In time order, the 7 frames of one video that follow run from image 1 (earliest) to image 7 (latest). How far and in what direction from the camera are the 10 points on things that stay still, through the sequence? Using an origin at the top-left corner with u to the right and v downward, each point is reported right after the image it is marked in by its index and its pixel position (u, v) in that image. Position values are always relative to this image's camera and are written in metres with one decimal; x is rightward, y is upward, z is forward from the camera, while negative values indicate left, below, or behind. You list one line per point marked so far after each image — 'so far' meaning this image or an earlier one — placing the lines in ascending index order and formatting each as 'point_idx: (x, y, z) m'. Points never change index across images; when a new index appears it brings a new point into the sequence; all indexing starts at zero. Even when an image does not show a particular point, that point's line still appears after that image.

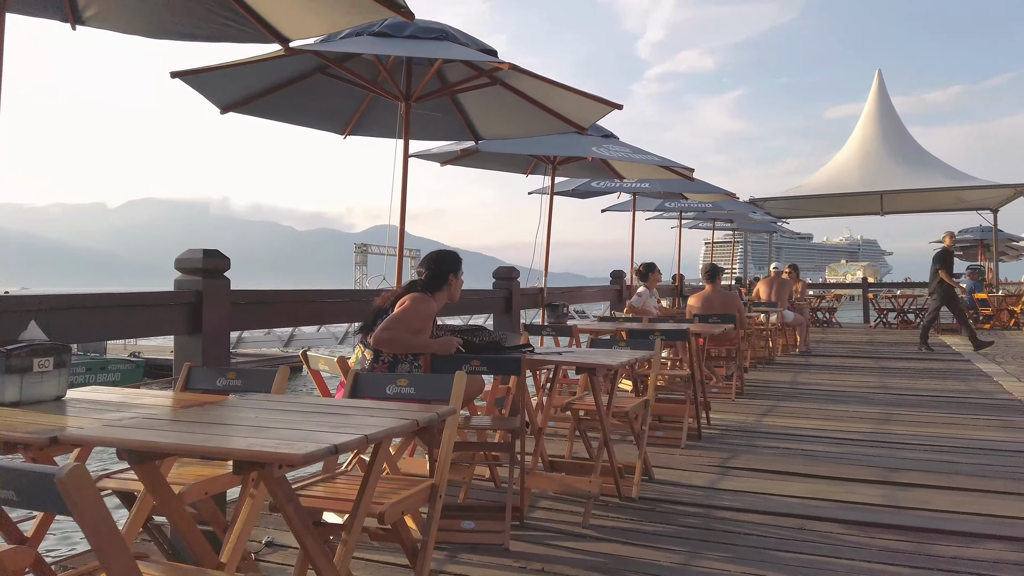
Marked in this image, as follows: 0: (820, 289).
0: (+7.5, 0.0, +18.8) m
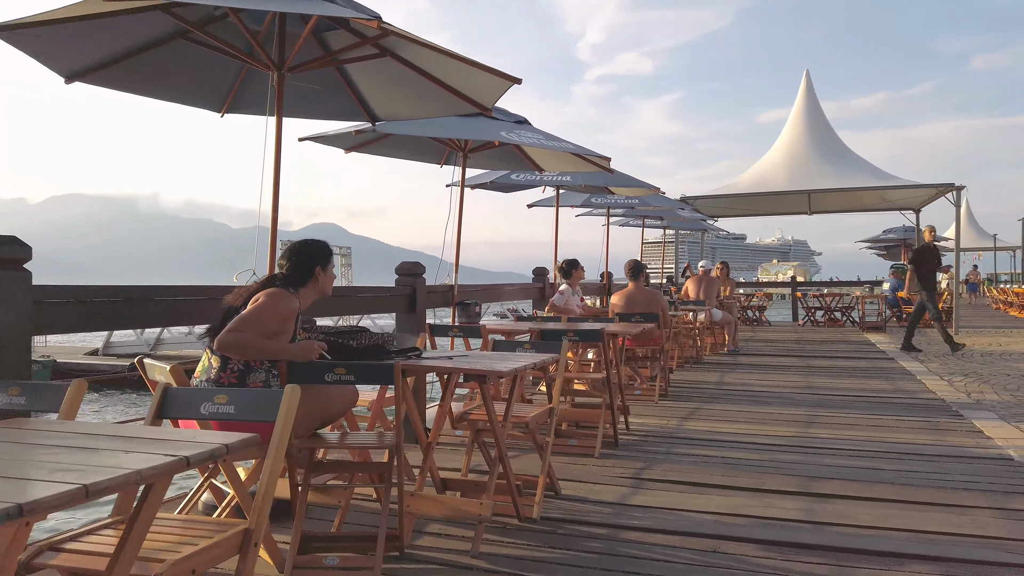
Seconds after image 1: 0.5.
0: (+5.8, 0.0, +18.9) m
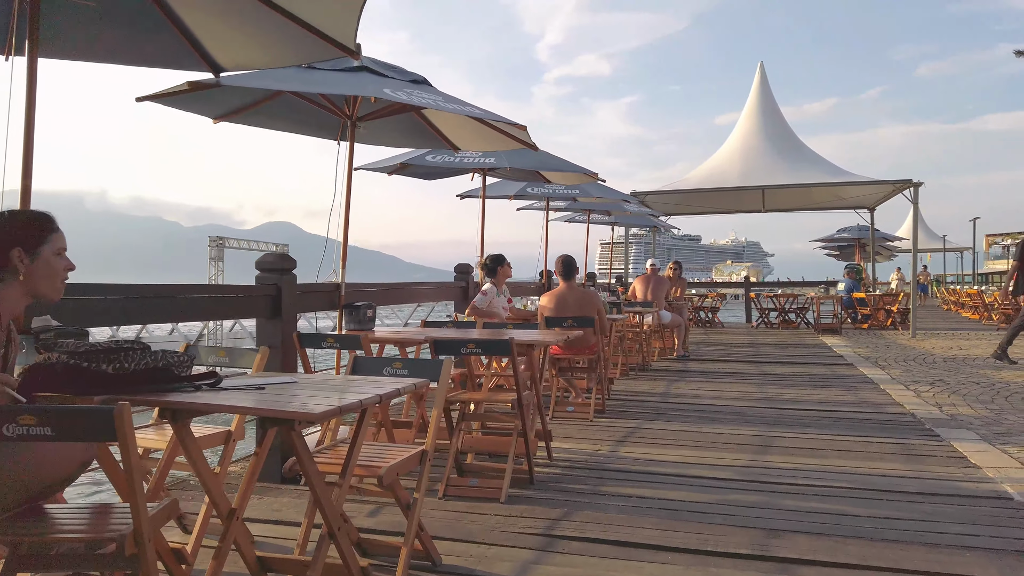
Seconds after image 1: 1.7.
0: (+4.5, 0.0, +18.2) m
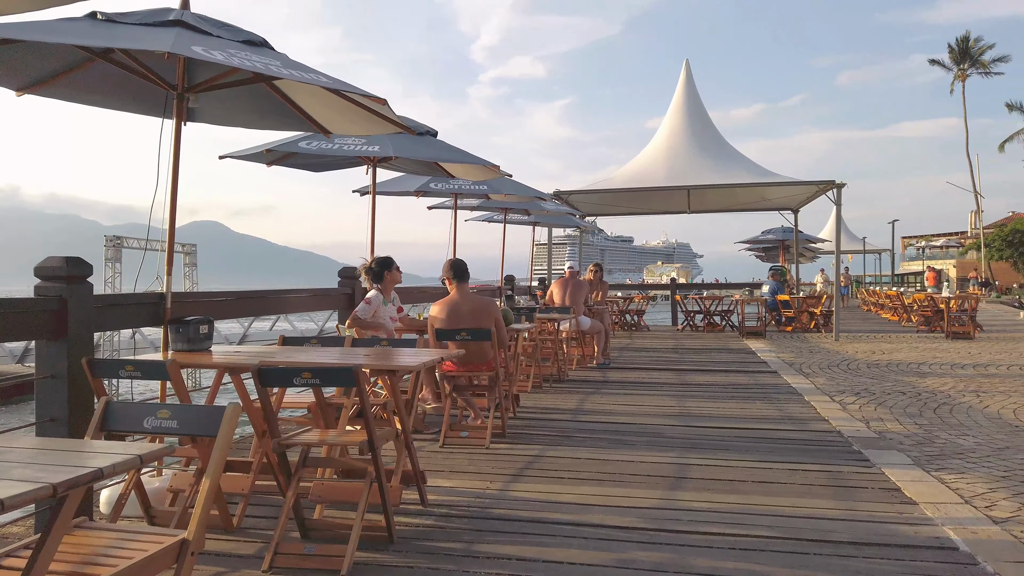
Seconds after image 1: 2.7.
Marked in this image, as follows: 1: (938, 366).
0: (+2.7, 0.0, +17.8) m
1: (+5.3, -1.0, +9.6) m
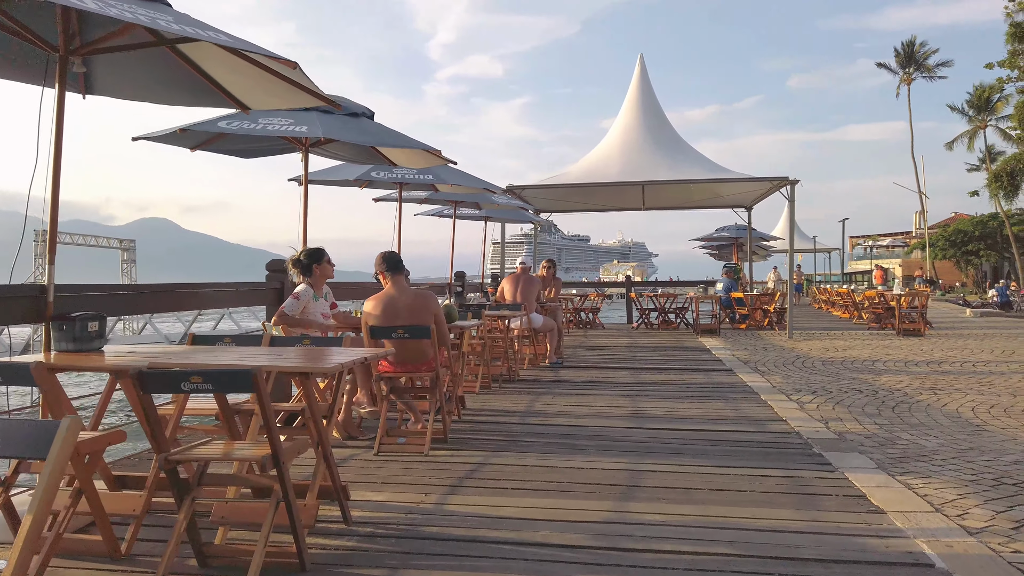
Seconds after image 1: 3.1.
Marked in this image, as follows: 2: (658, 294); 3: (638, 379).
0: (+1.6, 0.0, +17.5) m
1: (+4.7, -0.9, +9.5) m
2: (+3.0, -0.1, +15.9) m
3: (+1.4, -1.0, +8.3) m
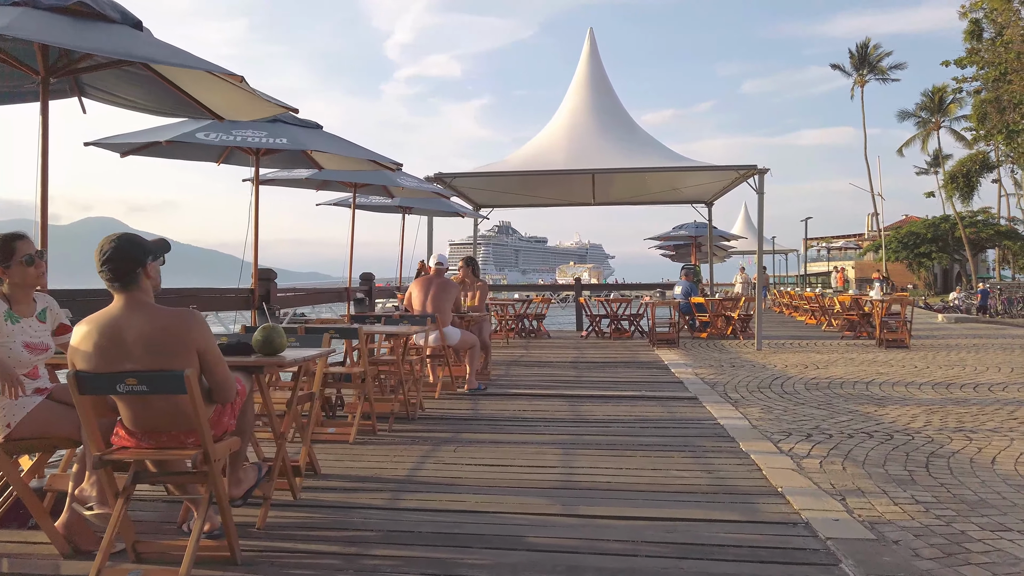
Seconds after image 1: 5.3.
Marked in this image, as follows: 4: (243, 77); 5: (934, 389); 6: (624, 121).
0: (+0.3, -0.1, +15.6) m
1: (+3.8, -1.0, +7.7) m
2: (+1.8, -0.2, +14.1) m
3: (+0.6, -1.0, +6.4) m
4: (-1.2, +1.0, +3.7) m
5: (+4.1, -1.0, +7.5) m
6: (+2.1, +3.0, +14.3) m
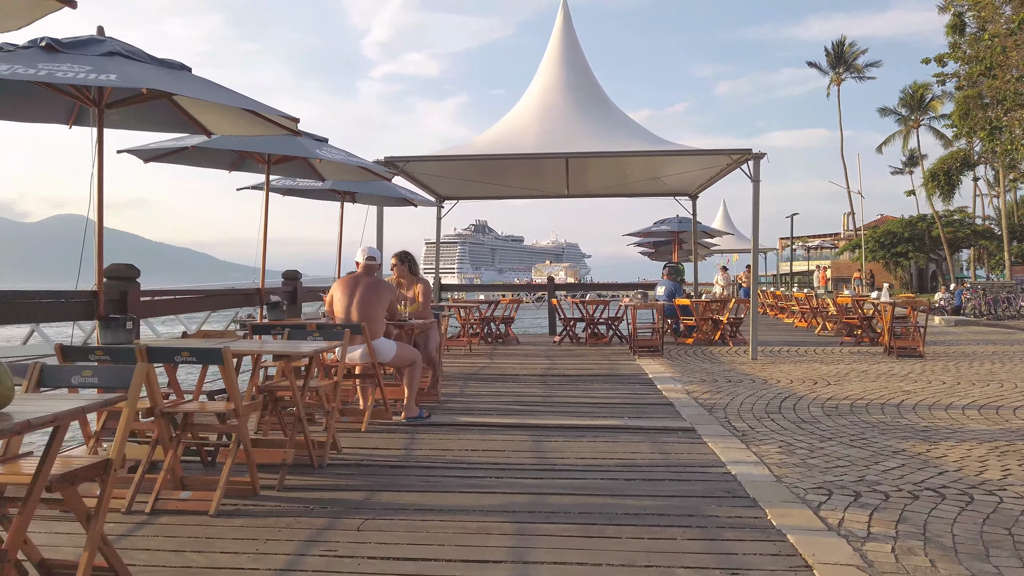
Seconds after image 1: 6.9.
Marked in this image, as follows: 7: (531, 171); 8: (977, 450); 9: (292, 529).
0: (-0.4, -0.1, +14.0) m
1: (+3.4, -1.0, +6.3) m
2: (+1.2, -0.2, +12.6) m
3: (+0.2, -1.1, +4.9) m
4: (-1.5, +0.9, +2.1) m
5: (+3.7, -1.0, +6.1) m
6: (+1.5, +3.0, +12.8) m
7: (+0.3, +1.9, +12.8) m
8: (+3.0, -1.0, +5.0) m
9: (-1.0, -1.1, +3.5) m
